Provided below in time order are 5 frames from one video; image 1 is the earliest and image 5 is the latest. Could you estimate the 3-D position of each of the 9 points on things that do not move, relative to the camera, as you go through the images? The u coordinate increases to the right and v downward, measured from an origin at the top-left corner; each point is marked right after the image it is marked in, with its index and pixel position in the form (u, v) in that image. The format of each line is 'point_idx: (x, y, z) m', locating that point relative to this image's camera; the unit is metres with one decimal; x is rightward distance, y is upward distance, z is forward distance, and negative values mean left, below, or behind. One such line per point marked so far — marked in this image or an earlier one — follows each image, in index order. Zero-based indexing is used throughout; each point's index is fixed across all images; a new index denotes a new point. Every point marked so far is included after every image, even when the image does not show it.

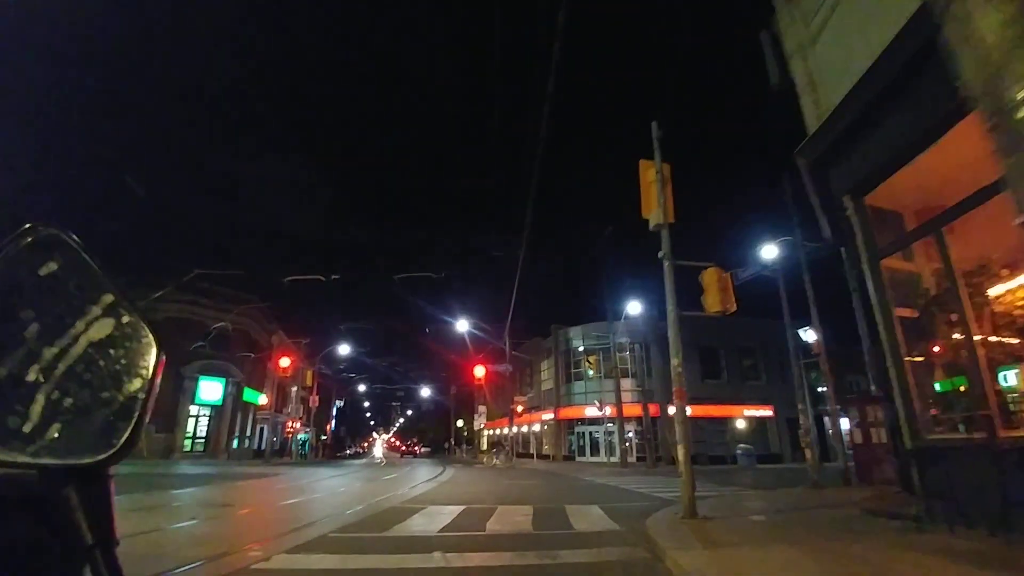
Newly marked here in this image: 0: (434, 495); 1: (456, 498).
0: (-1.4, -5.2, +14.4) m
1: (-1.2, -4.9, +13.1) m
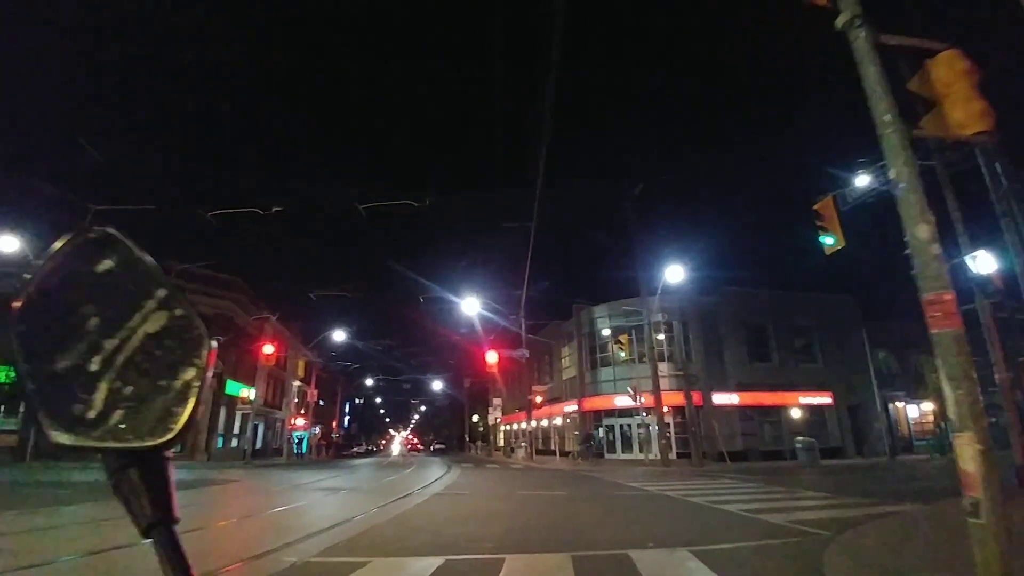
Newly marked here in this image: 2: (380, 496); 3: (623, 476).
0: (-1.0, -4.3, +11.3) m
1: (-0.8, -4.0, +9.9) m
2: (-3.7, -5.9, +16.7) m
3: (+3.6, -6.0, +18.8) m
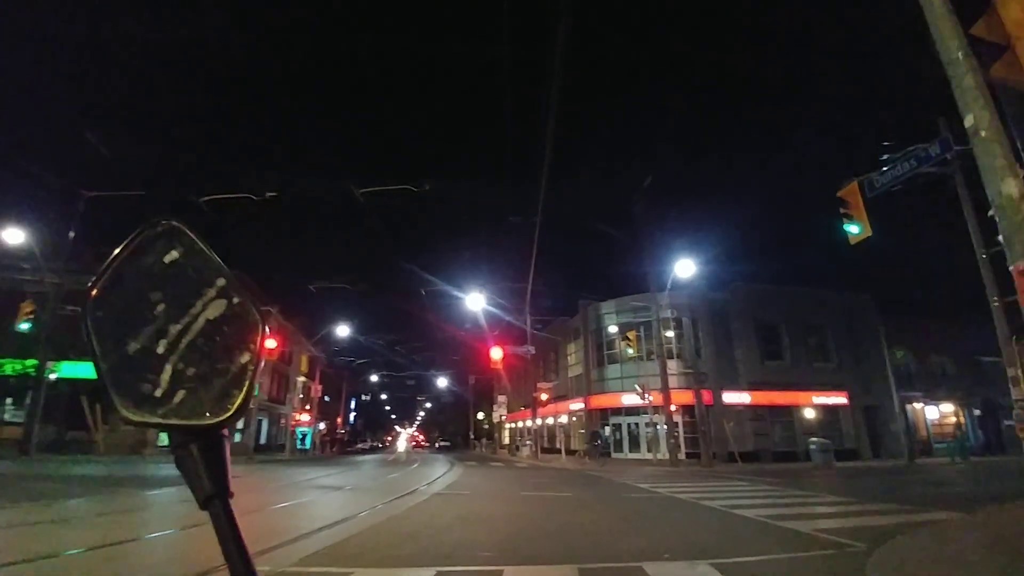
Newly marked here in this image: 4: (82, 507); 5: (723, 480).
0: (-0.9, -4.2, +10.9) m
1: (-0.8, -3.8, +9.5) m
2: (-3.5, -5.7, +16.3) m
3: (+3.7, -5.8, +18.3) m
4: (-9.9, -5.1, +13.7) m
5: (+5.8, -5.3, +16.2) m
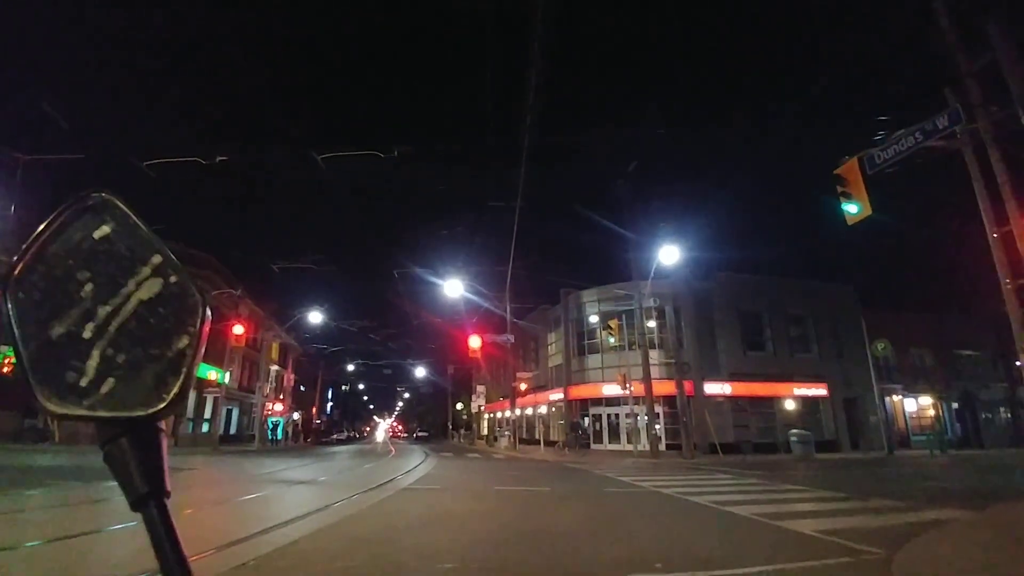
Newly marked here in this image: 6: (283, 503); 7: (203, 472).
0: (-1.4, -3.9, +10.3) m
1: (-1.2, -3.5, +8.9) m
2: (-4.2, -5.3, +15.7) m
3: (+3.0, -5.5, +17.9) m
4: (-10.5, -4.6, +12.9) m
5: (+5.2, -5.0, +15.9) m
6: (-5.2, -4.9, +13.1) m
7: (-9.6, -5.8, +18.4) m
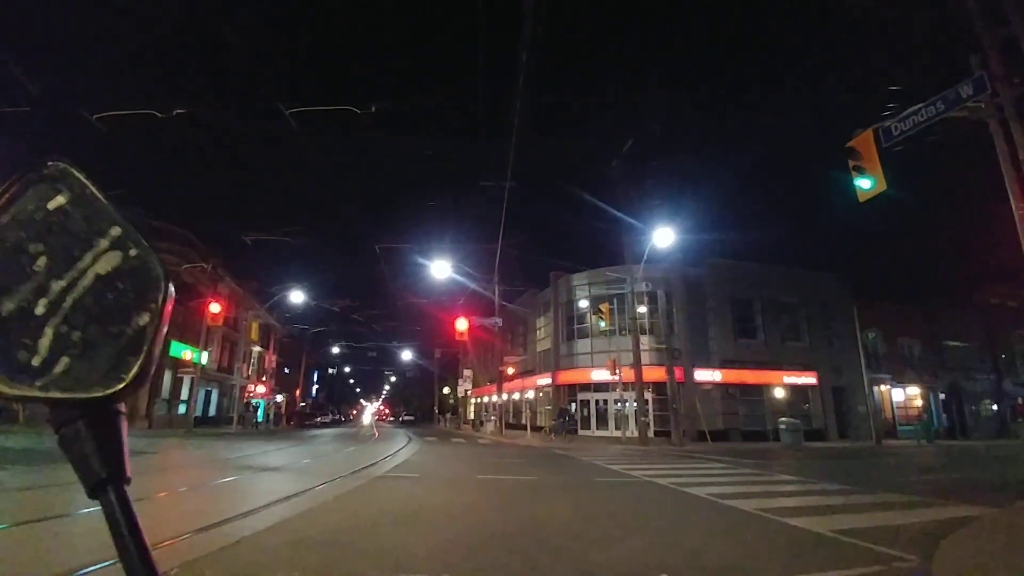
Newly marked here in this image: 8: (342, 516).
0: (-1.6, -3.5, +9.8) m
1: (-1.4, -3.2, +8.5) m
2: (-4.5, -4.7, +15.2) m
3: (+2.6, -5.0, +17.6) m
4: (-10.8, -4.0, +12.3) m
5: (+4.8, -4.6, +15.6) m
6: (-5.5, -4.4, +12.6) m
7: (-10.1, -5.0, +17.8) m
8: (-2.6, -3.3, +8.8) m
